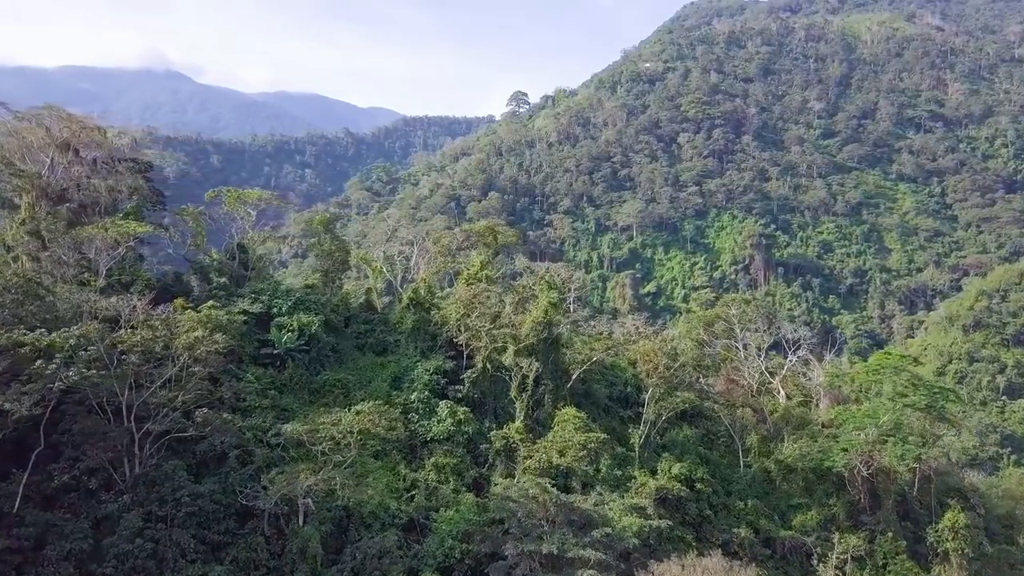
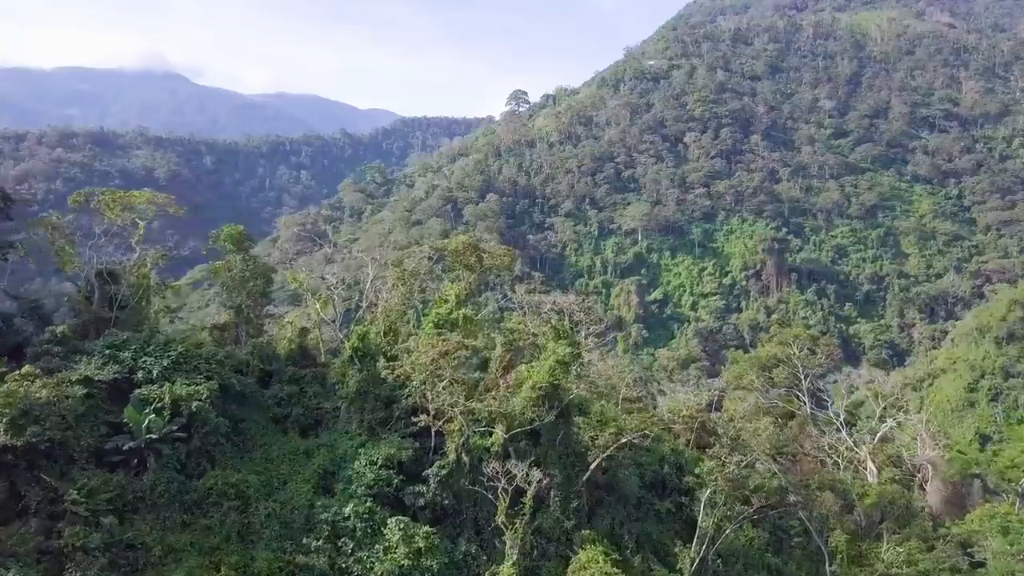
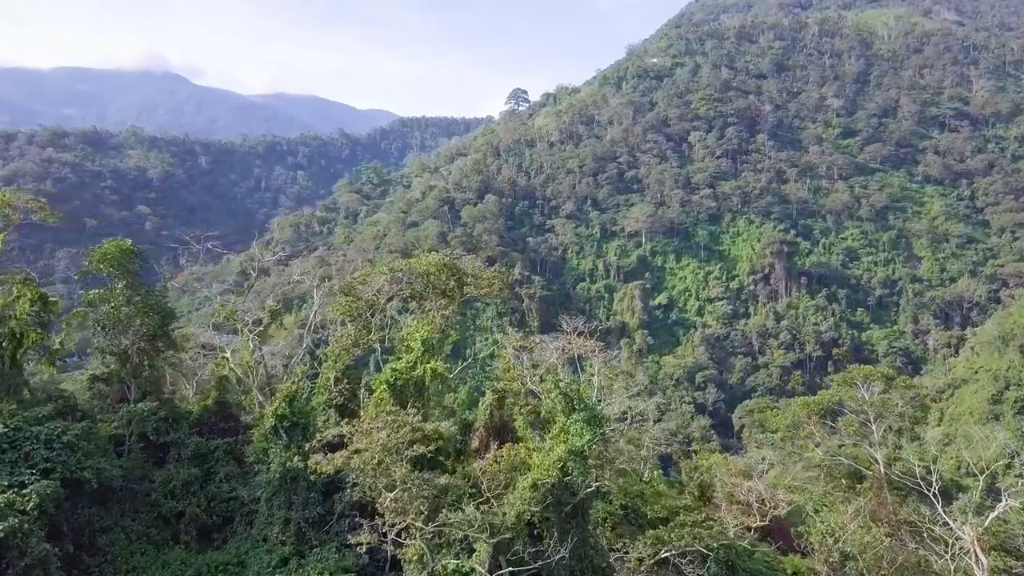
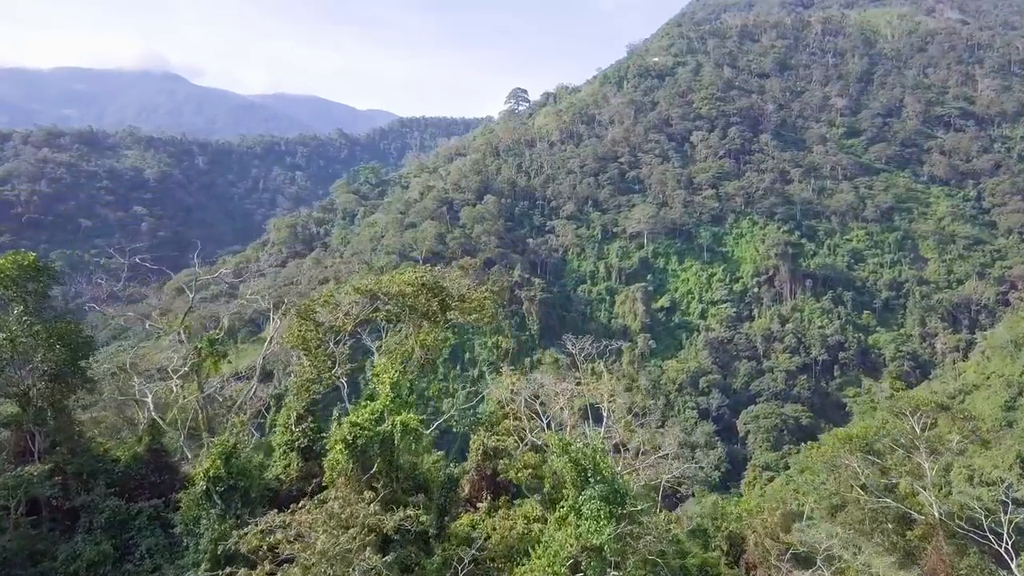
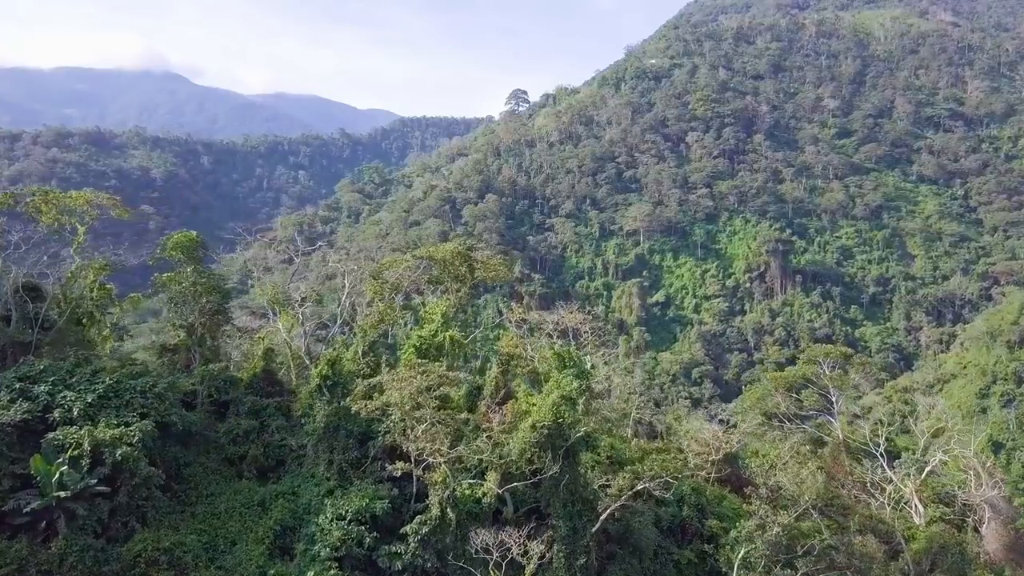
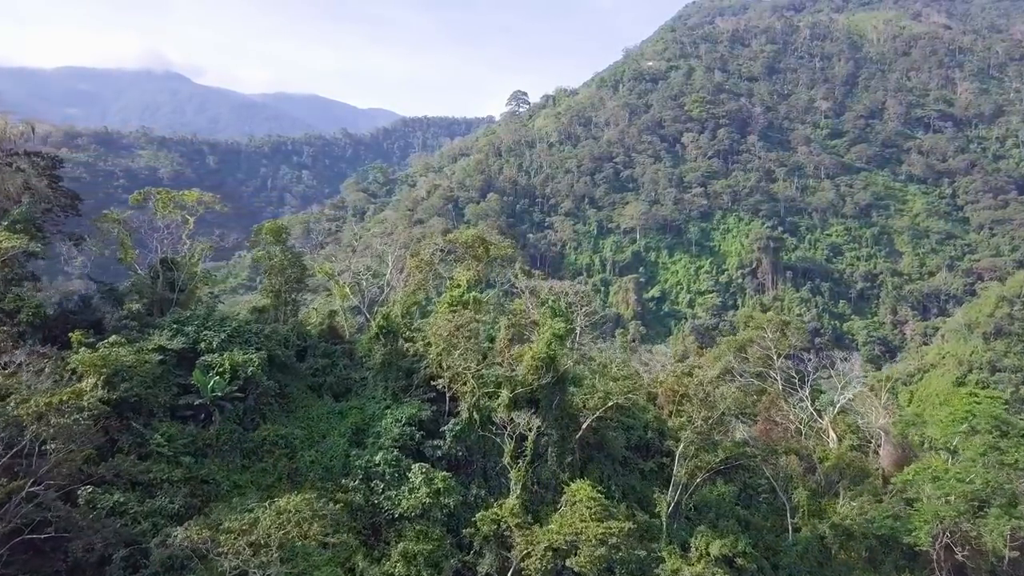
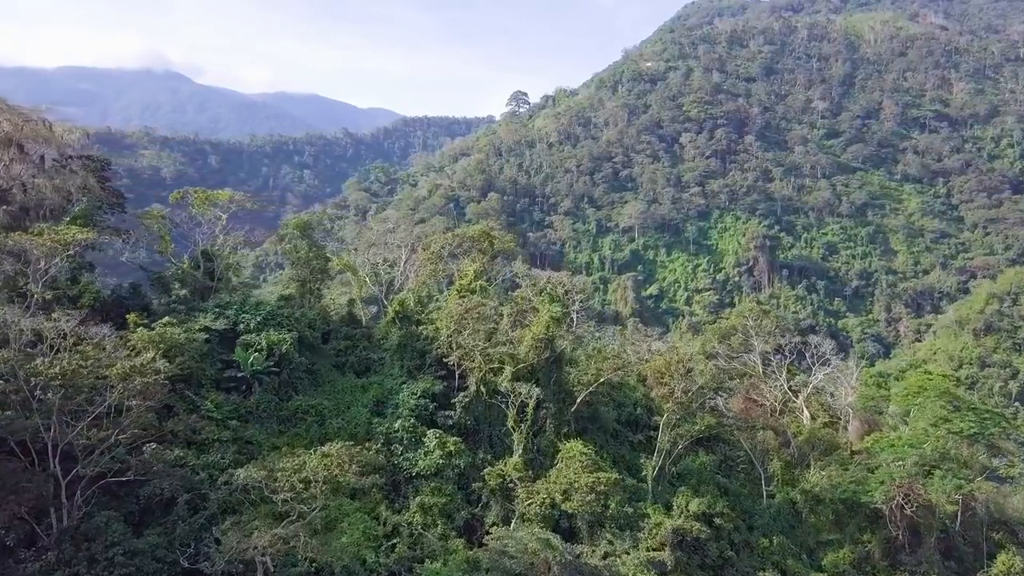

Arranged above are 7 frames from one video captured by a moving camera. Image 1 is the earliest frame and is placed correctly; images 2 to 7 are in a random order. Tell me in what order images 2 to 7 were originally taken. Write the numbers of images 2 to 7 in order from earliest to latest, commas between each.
7, 6, 2, 5, 3, 4
